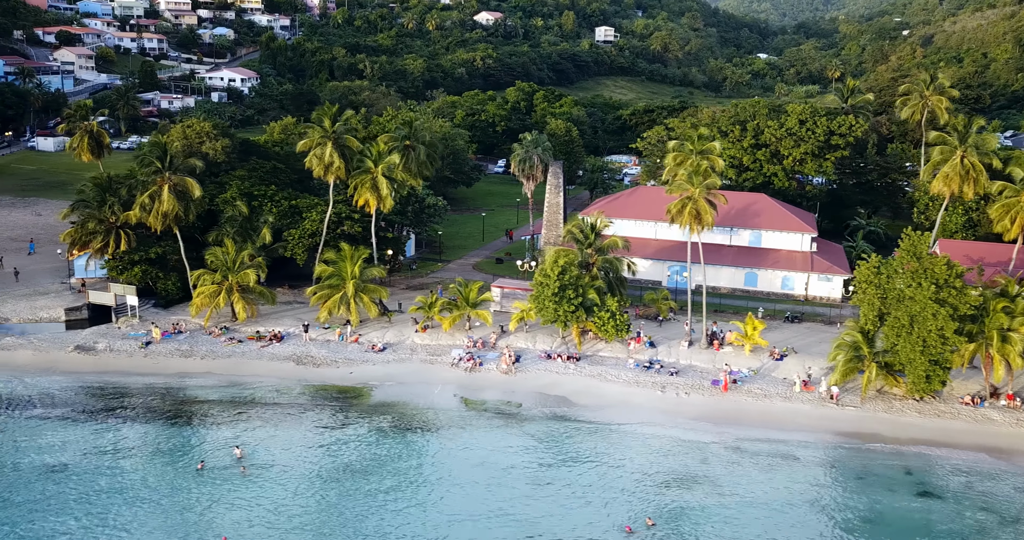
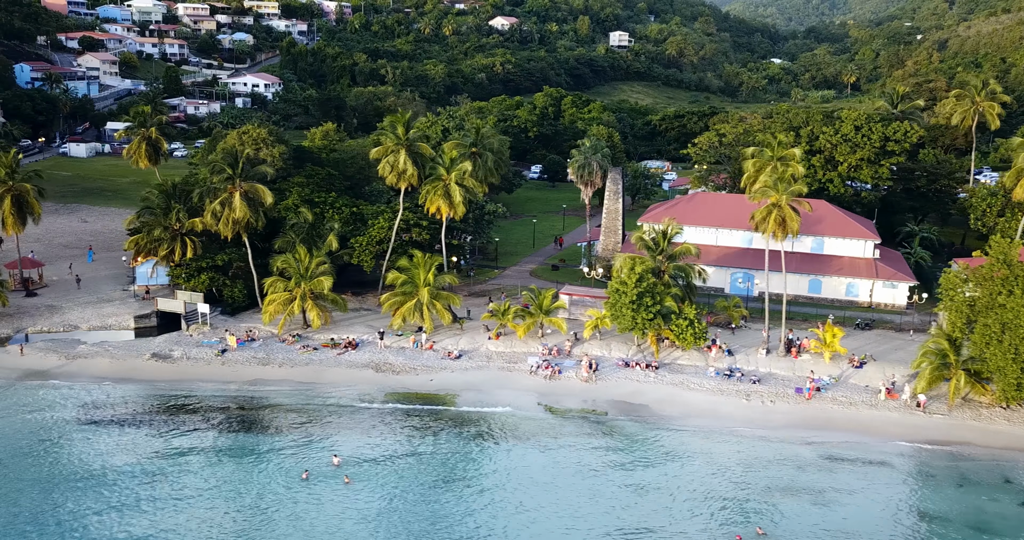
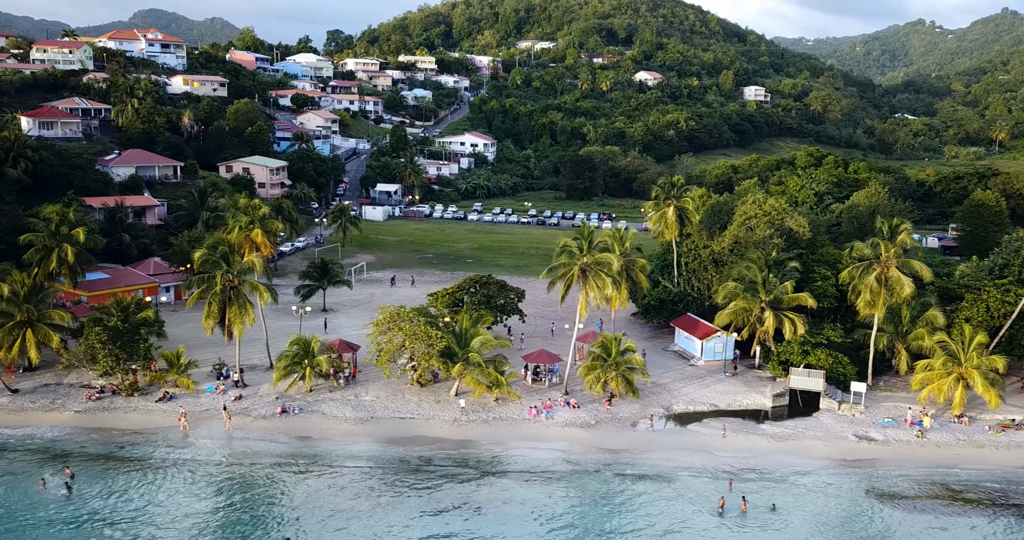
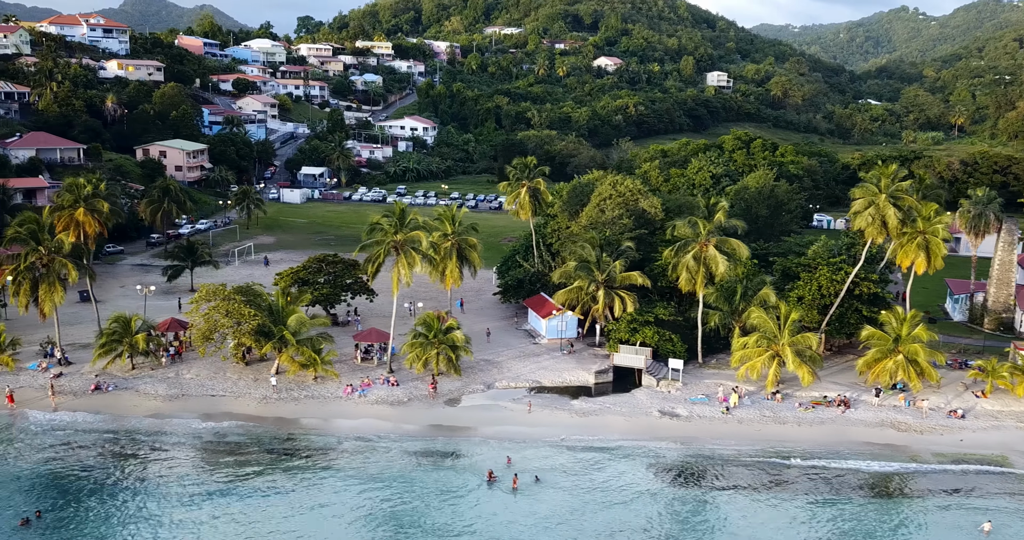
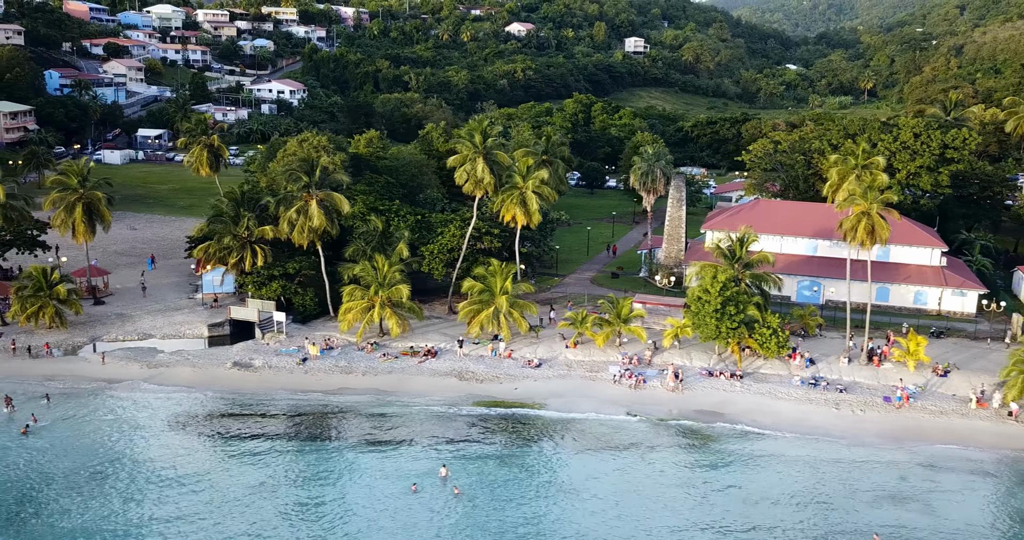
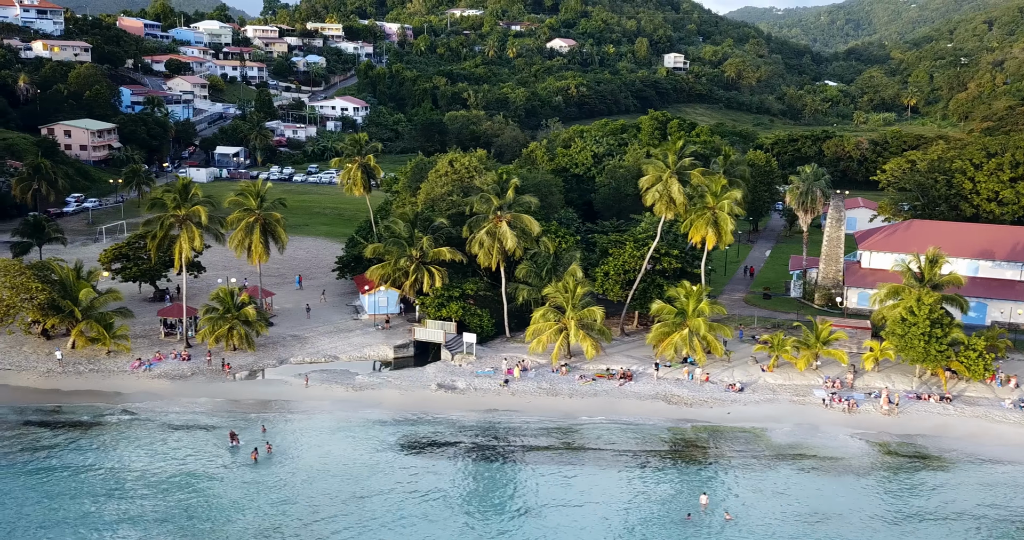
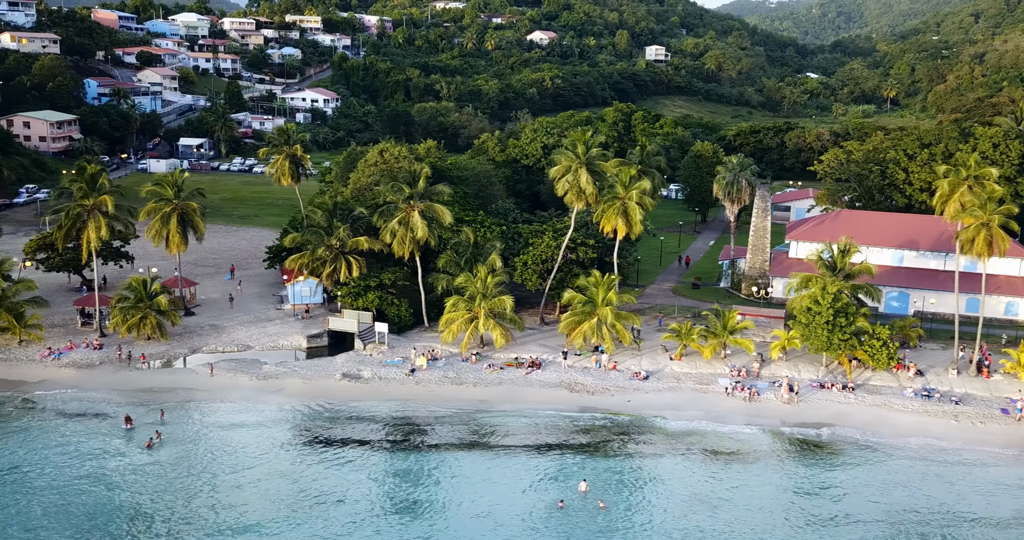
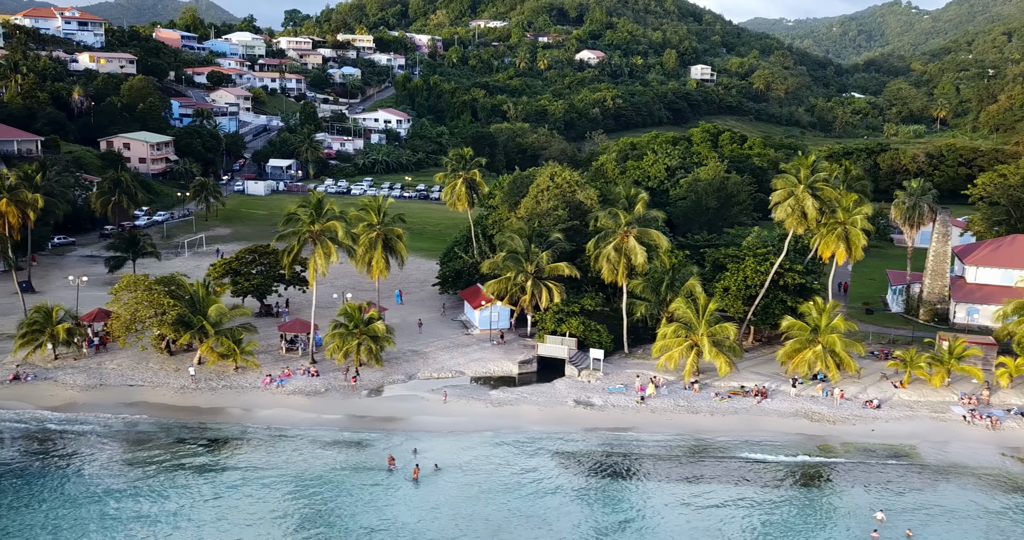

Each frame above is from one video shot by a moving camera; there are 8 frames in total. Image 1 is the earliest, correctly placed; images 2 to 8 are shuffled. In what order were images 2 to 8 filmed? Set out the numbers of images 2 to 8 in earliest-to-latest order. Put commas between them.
2, 5, 7, 6, 8, 4, 3
